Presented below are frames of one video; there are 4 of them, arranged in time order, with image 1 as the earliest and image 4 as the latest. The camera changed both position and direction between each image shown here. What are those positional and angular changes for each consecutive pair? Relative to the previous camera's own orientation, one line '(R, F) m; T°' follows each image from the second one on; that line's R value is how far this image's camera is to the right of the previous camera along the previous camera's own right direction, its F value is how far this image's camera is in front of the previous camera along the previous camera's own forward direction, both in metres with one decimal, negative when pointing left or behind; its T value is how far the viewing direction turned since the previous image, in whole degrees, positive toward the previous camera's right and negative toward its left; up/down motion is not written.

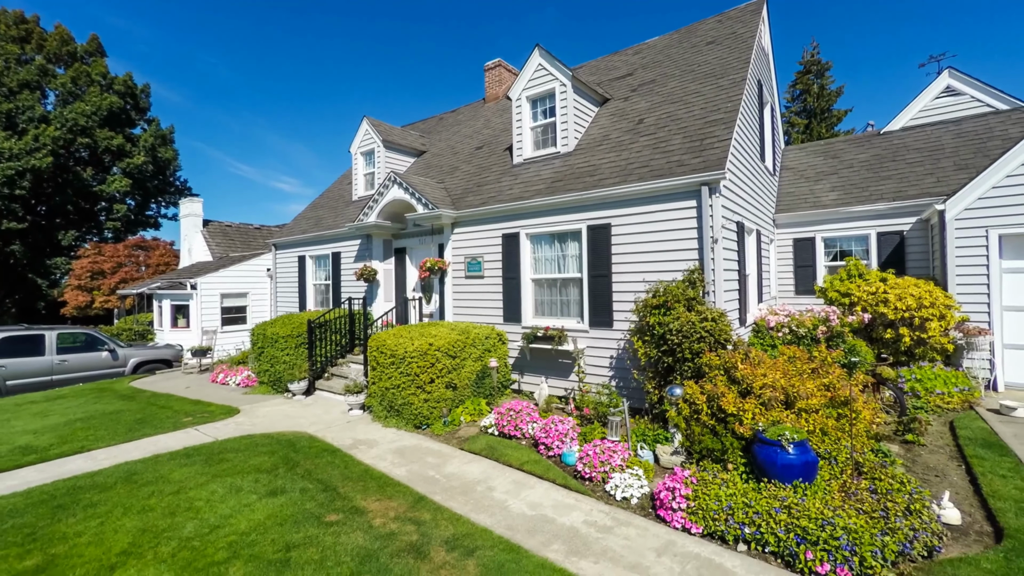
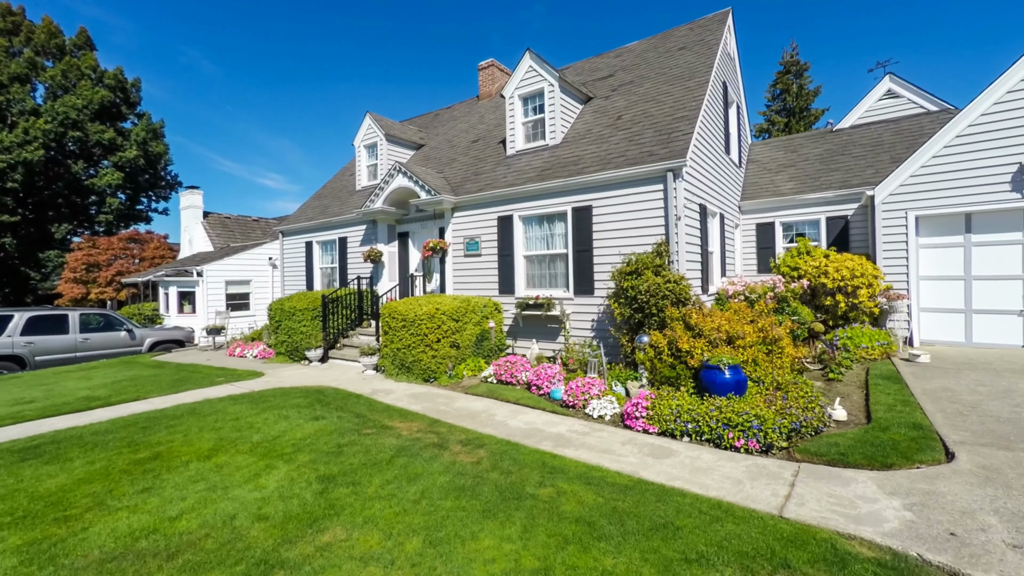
(-0.1, -1.2) m; +1°
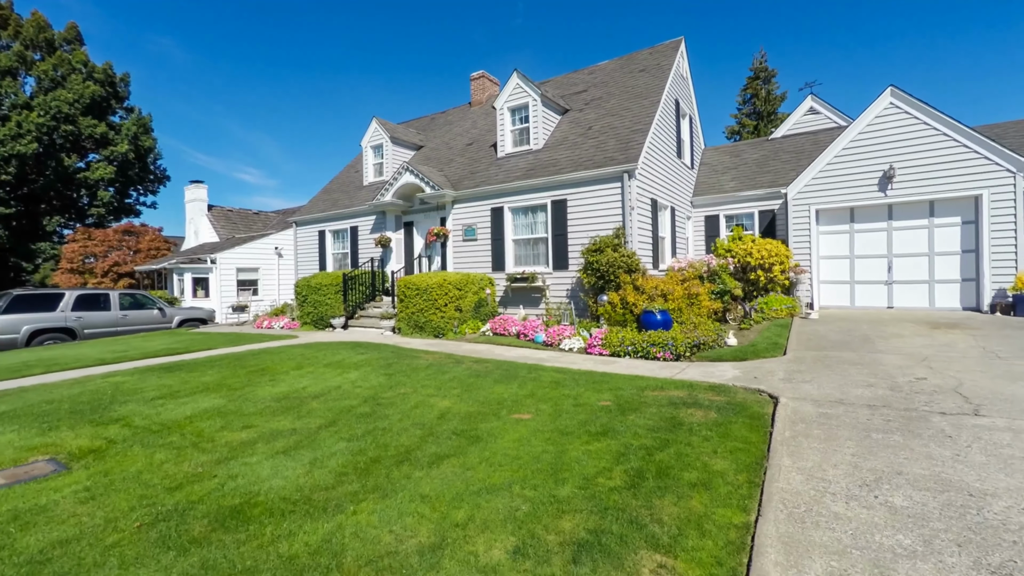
(-0.2, -2.2) m; +2°
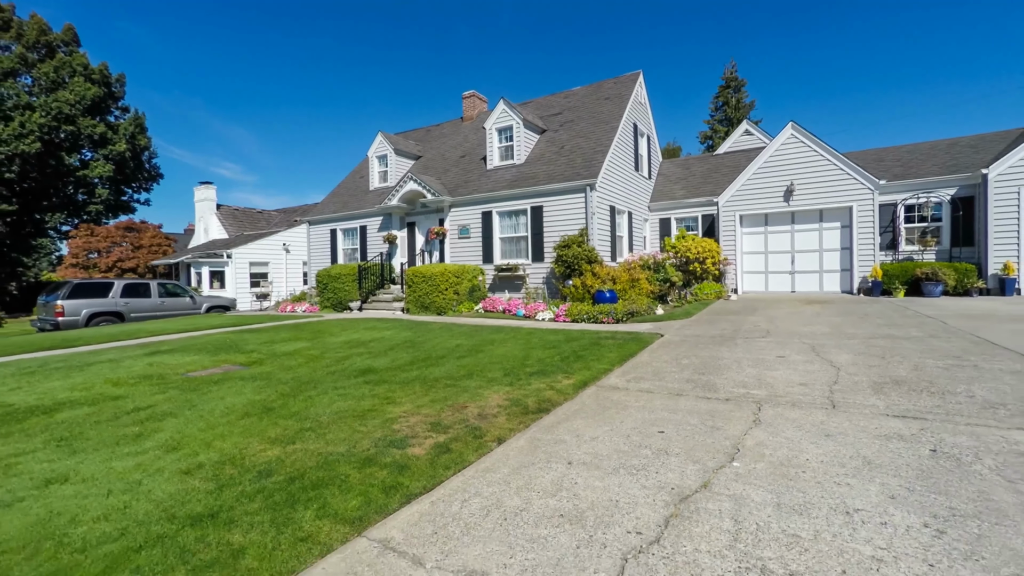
(-0.1, -2.7) m; +2°
